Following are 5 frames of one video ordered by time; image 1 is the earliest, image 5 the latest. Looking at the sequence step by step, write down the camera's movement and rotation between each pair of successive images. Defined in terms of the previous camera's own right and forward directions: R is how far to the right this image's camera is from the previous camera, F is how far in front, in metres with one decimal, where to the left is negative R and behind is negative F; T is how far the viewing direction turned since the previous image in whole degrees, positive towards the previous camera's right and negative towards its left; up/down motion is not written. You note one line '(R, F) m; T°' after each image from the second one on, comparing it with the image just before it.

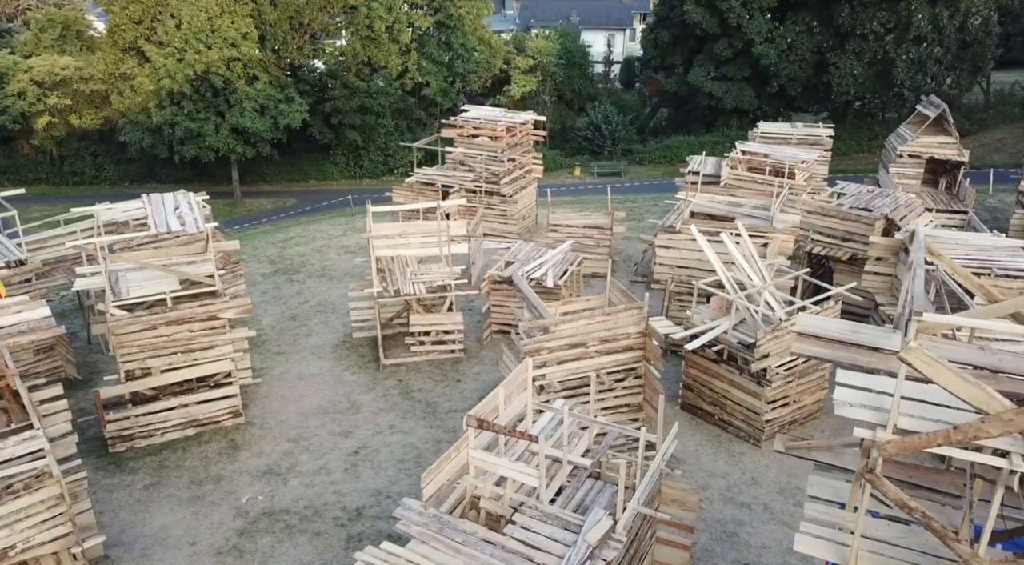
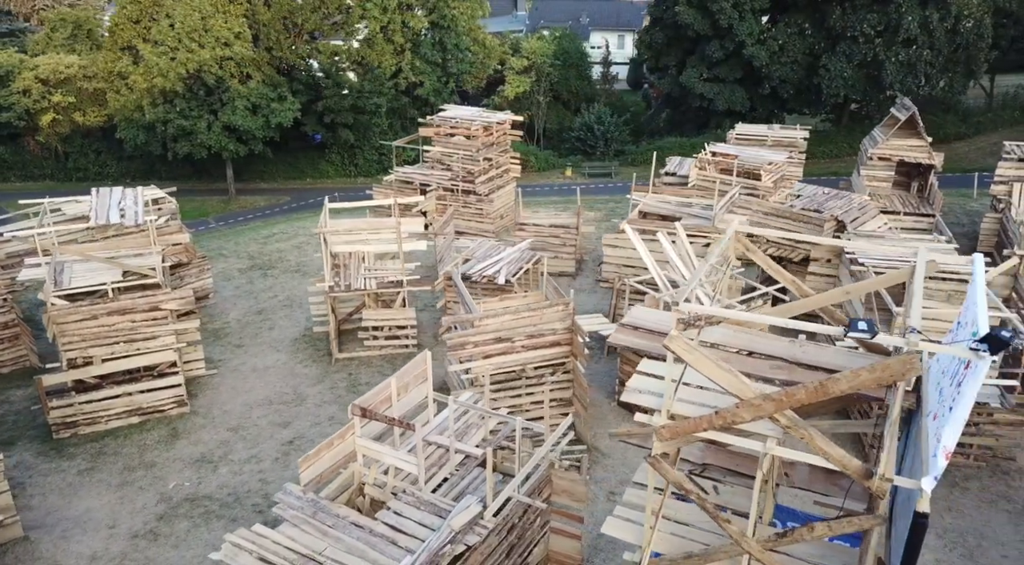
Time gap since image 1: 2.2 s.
(+1.5, -0.2) m; -1°
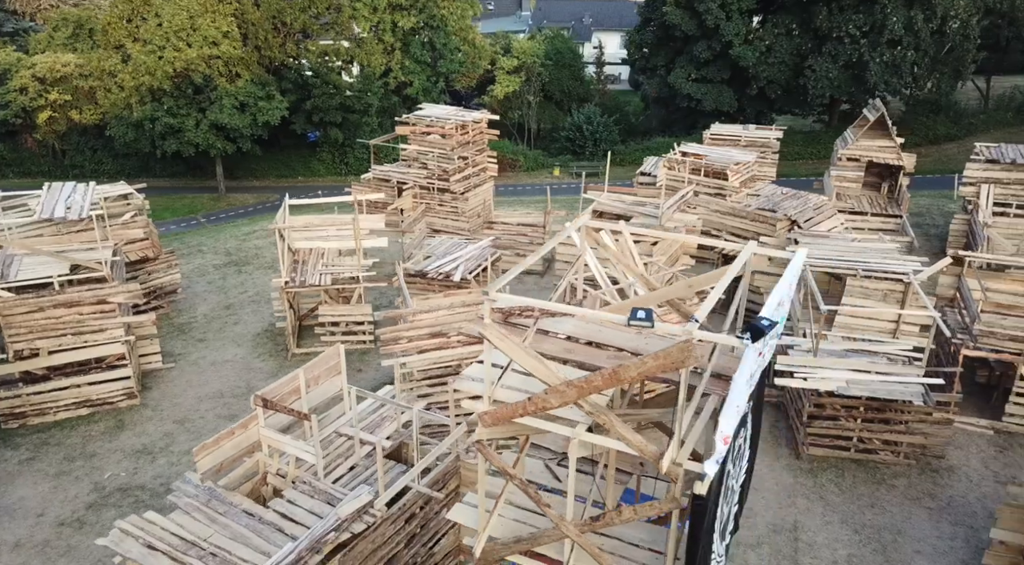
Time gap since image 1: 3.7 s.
(+1.2, -0.1) m; -1°
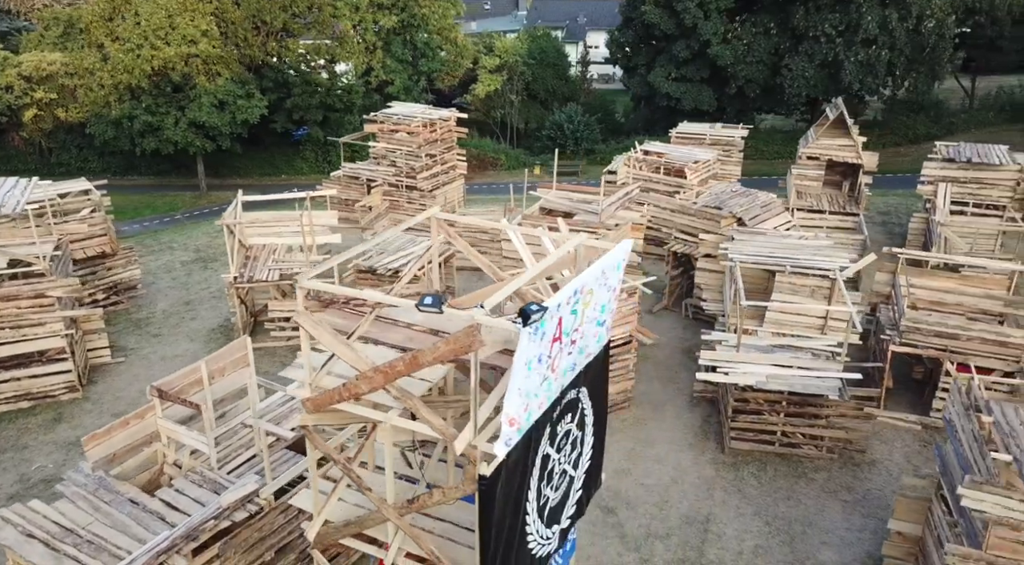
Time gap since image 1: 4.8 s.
(+1.2, -0.1) m; 0°
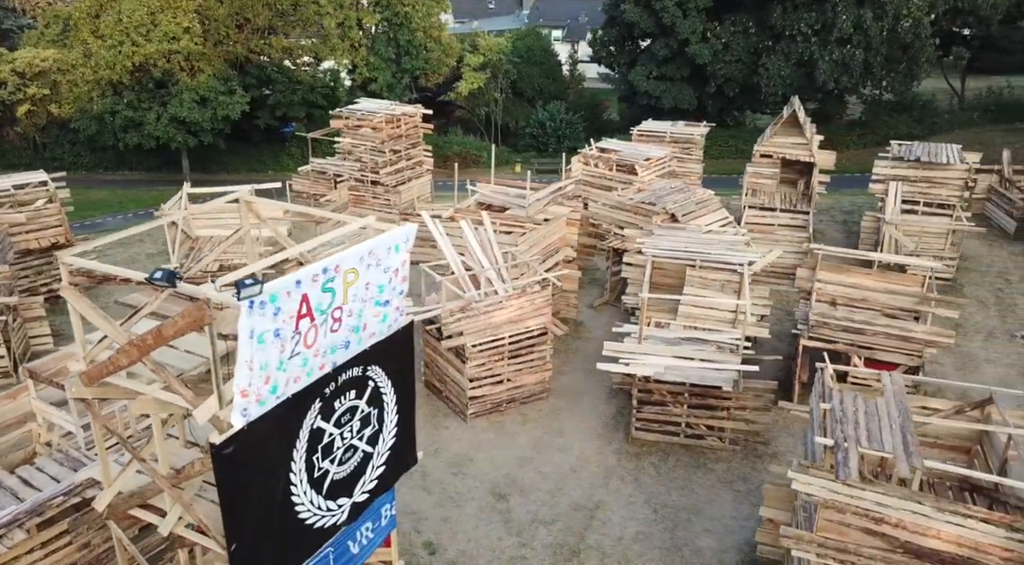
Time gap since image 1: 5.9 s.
(+1.7, -0.2) m; -1°
